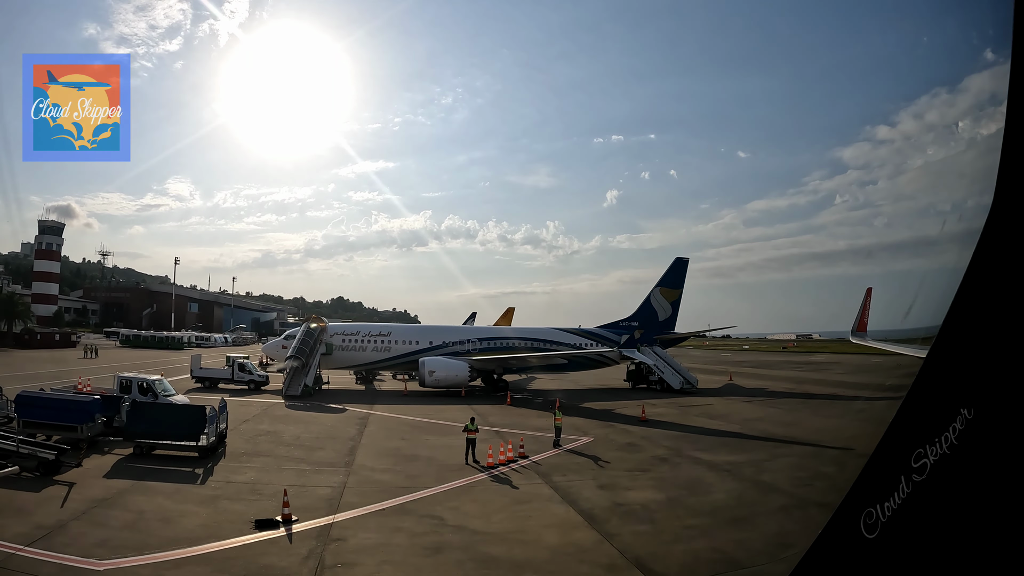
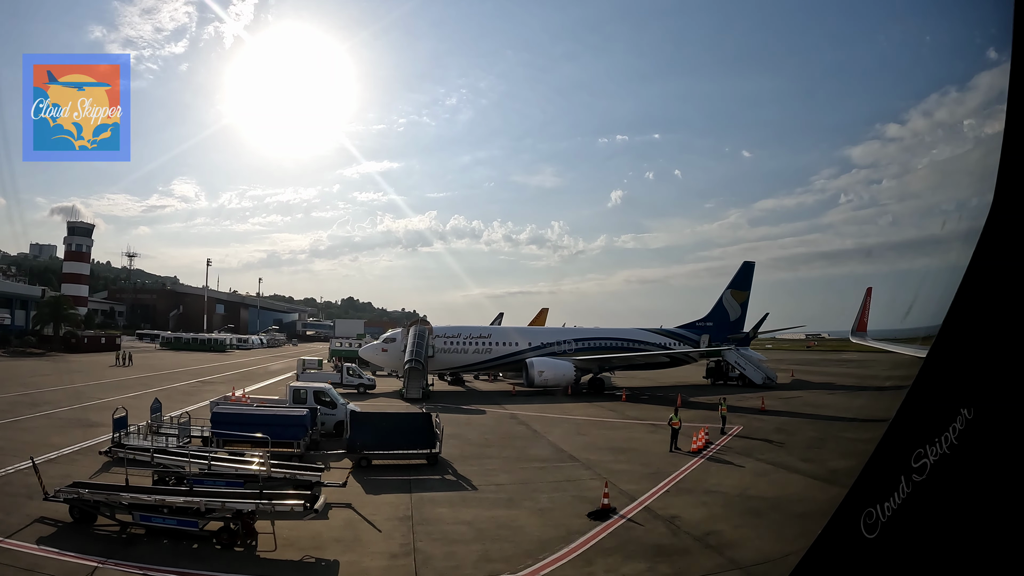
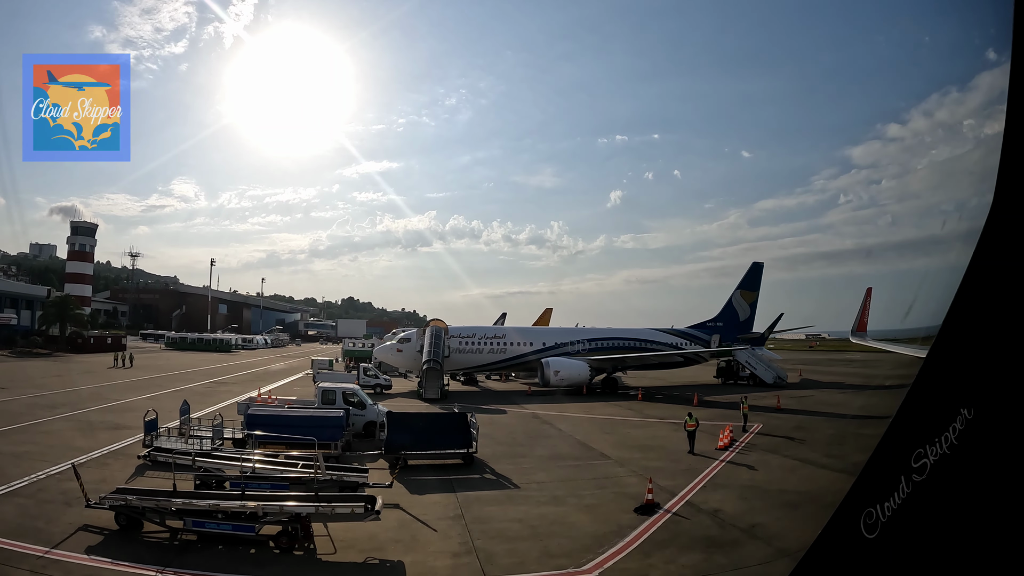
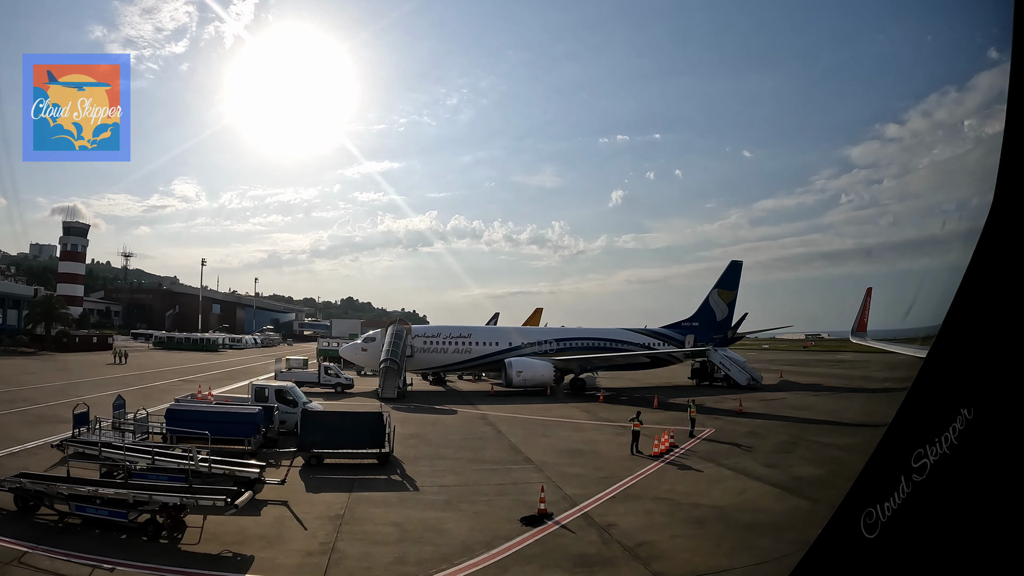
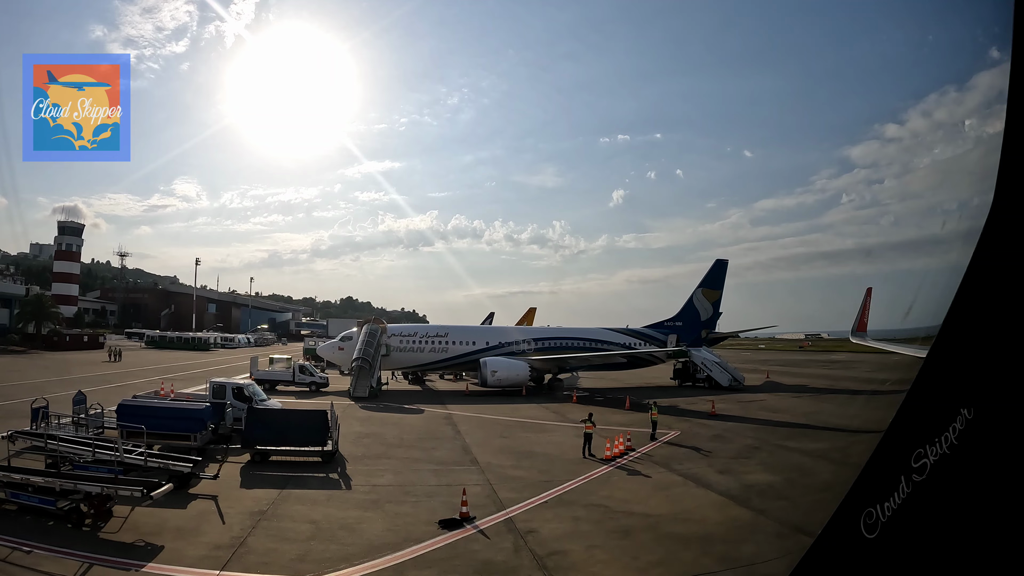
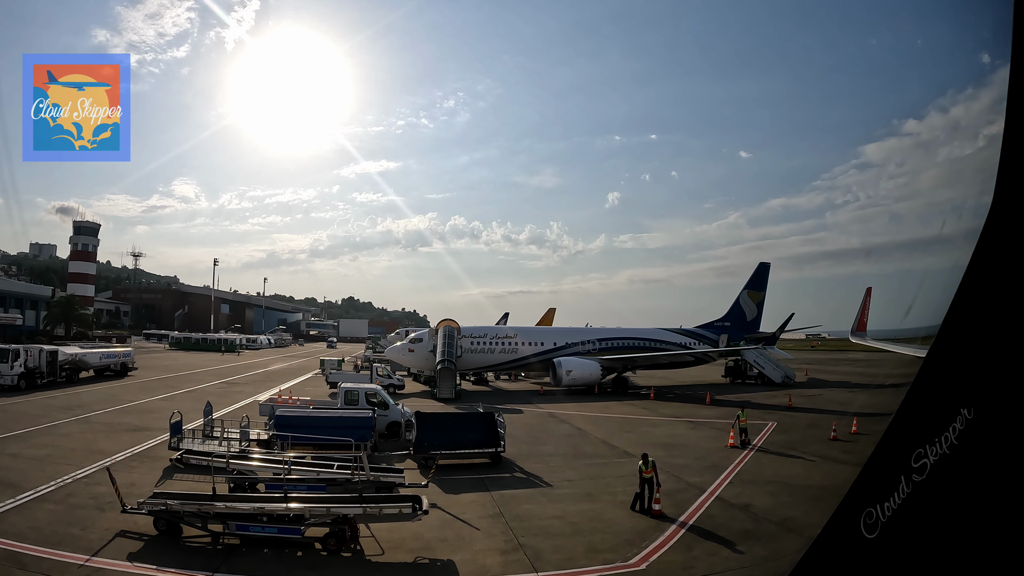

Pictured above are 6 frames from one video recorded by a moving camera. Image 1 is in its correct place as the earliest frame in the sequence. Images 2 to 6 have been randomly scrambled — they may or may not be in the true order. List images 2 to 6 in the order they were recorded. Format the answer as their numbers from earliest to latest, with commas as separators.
5, 4, 2, 3, 6
